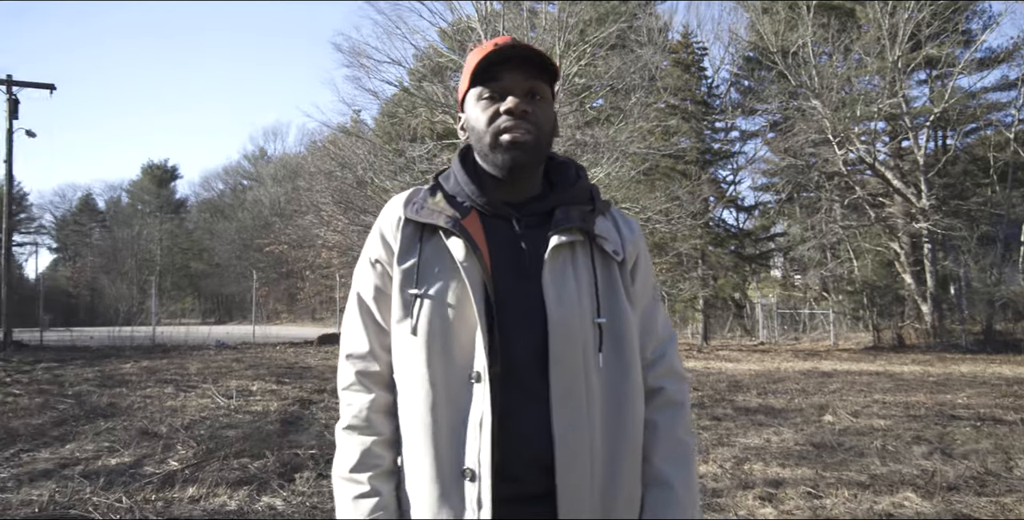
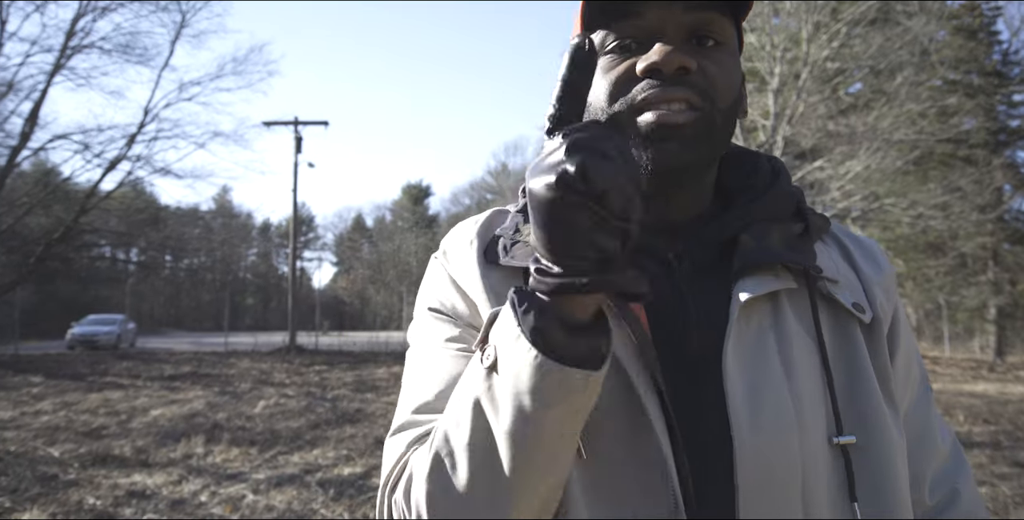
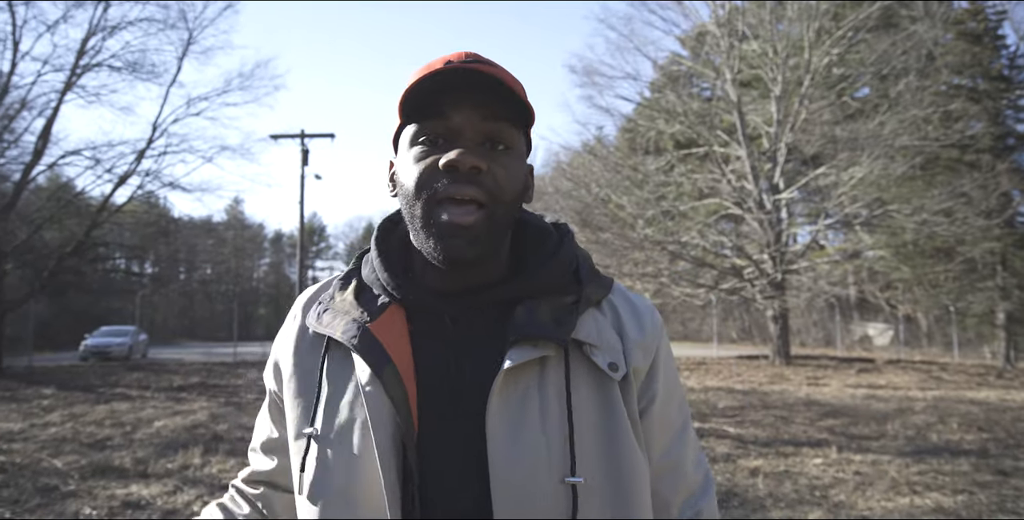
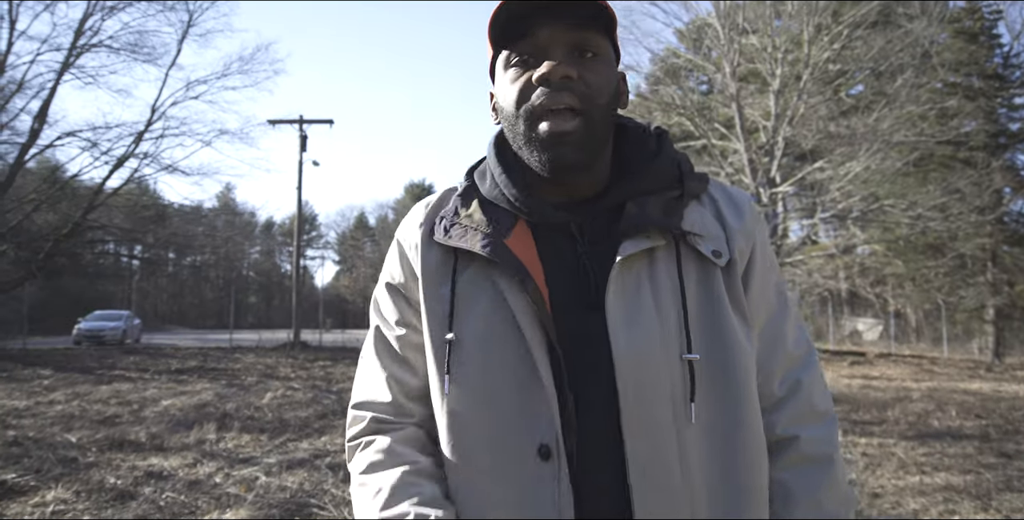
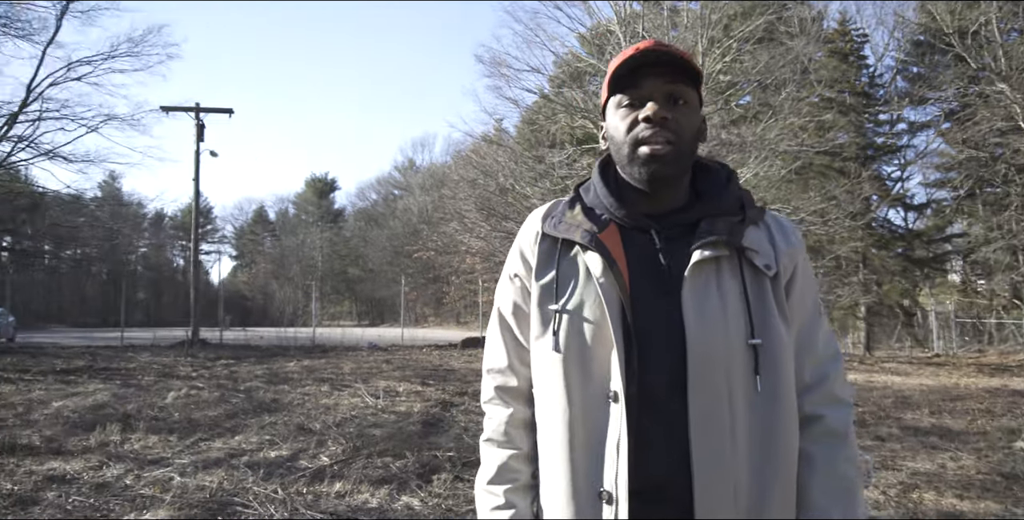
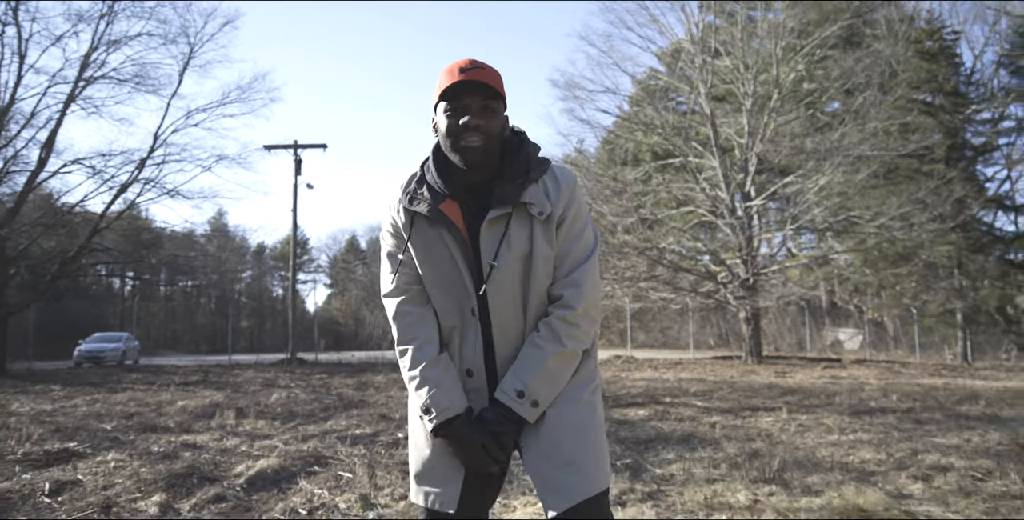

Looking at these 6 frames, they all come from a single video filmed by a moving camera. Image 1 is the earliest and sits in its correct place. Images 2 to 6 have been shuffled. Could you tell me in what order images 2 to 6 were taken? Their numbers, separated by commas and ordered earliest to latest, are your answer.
5, 4, 2, 3, 6
